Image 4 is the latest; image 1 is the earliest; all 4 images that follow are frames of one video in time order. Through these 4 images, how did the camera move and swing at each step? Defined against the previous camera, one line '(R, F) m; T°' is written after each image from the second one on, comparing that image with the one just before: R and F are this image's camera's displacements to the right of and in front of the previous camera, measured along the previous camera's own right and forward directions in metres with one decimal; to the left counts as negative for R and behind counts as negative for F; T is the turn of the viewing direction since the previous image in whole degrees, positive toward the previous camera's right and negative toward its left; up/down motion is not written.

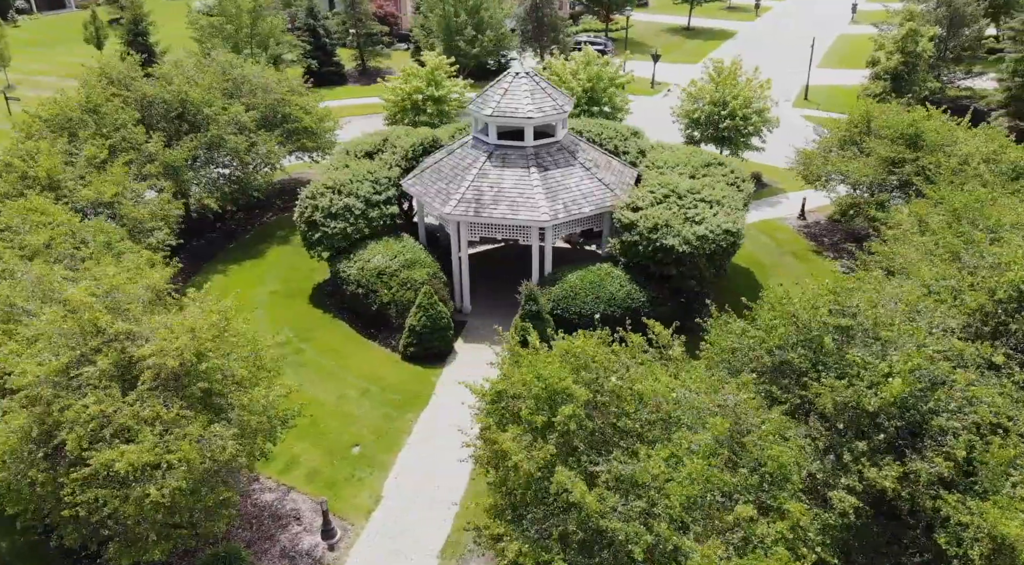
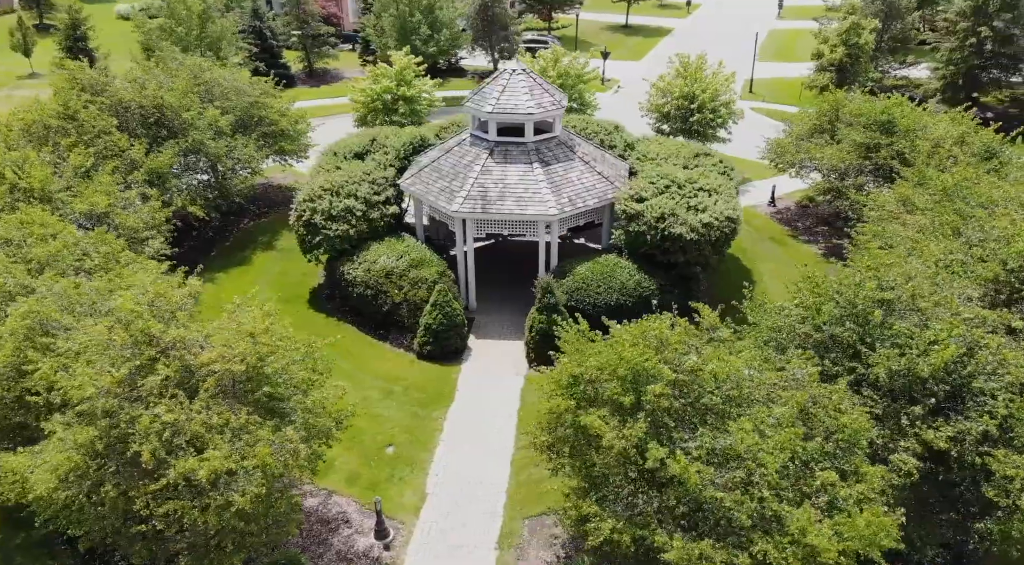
(-2.3, -0.1) m; +5°
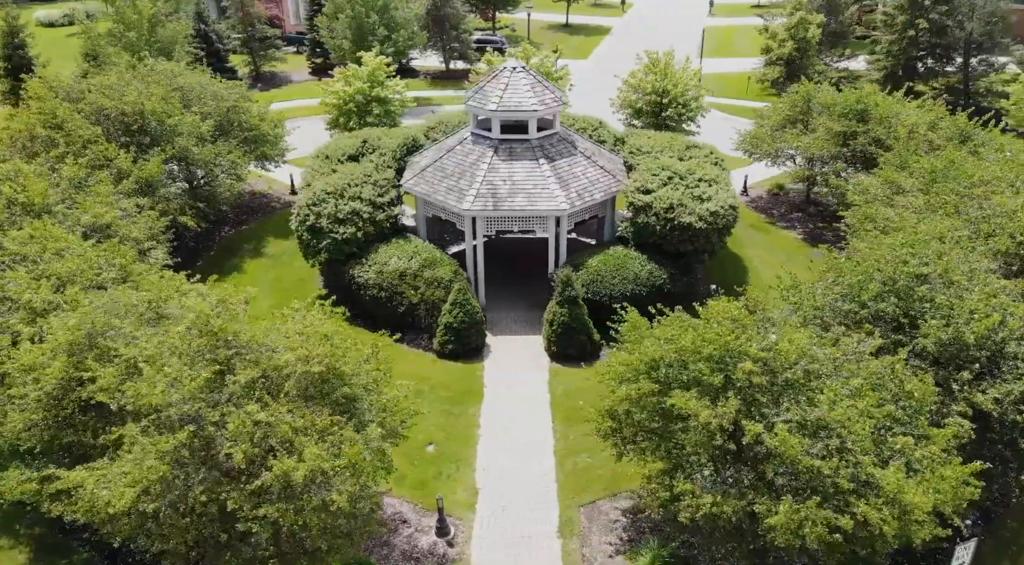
(-2.5, -0.1) m; +5°
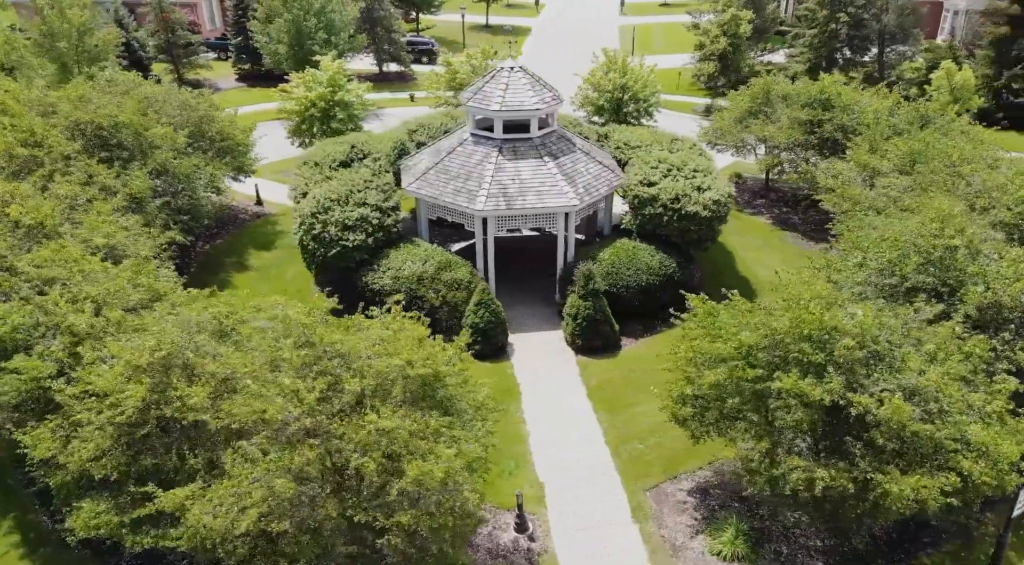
(-3.3, -0.1) m; +7°
